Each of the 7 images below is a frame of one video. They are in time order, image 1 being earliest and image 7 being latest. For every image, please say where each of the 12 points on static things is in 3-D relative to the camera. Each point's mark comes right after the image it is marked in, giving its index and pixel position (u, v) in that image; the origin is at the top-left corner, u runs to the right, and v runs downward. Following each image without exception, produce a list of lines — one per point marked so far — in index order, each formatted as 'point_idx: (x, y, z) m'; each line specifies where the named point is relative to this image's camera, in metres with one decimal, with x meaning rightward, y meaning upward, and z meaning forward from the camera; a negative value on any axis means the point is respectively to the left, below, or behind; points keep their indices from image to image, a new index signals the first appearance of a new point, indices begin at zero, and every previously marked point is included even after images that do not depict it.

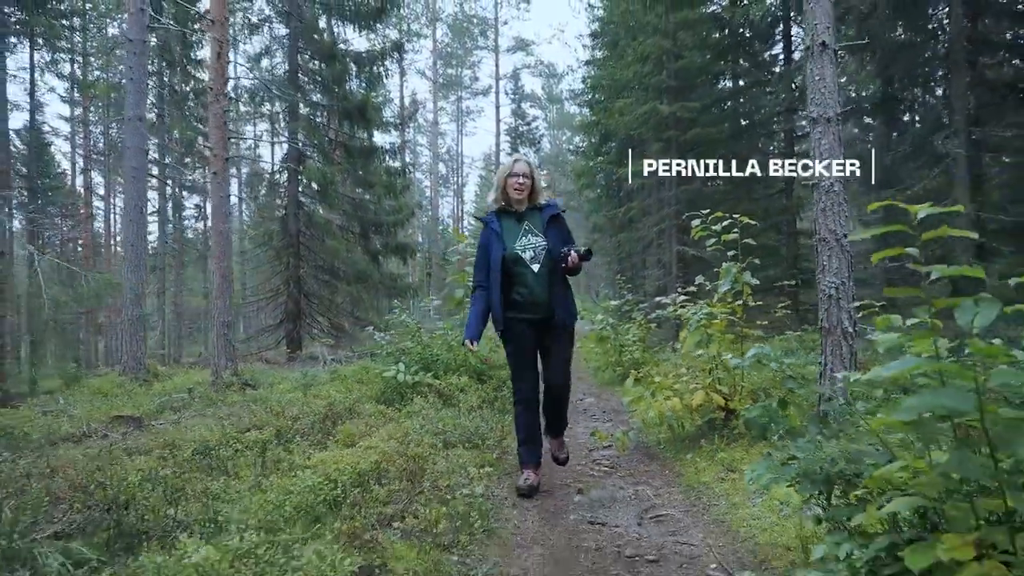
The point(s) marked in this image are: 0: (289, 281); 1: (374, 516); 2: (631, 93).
0: (-4.0, +0.1, +16.0) m
1: (-0.5, -0.7, +3.0) m
2: (+1.7, +2.8, +12.9) m
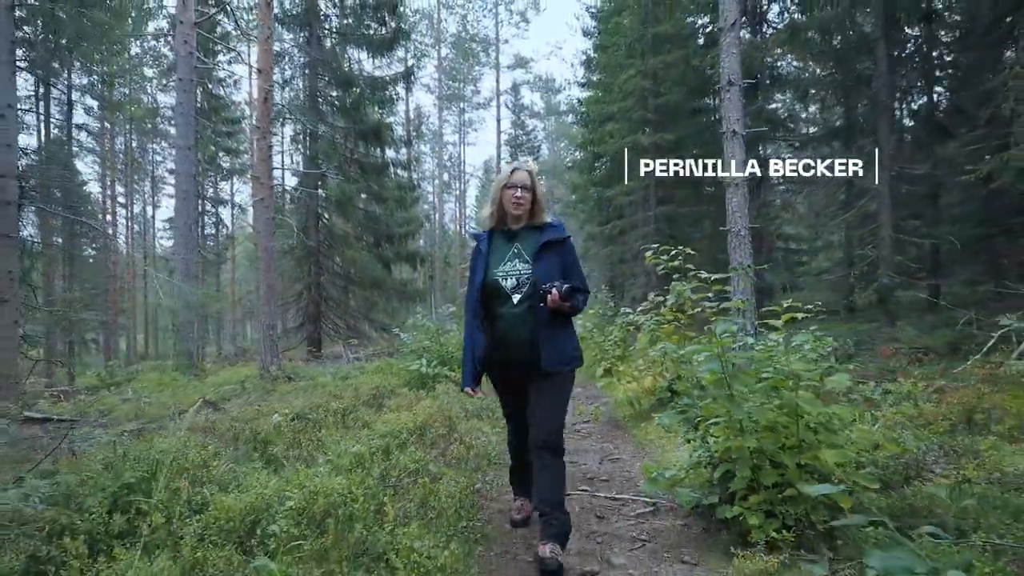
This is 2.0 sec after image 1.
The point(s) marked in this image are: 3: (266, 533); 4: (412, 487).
0: (-4.0, 0.0, +17.7) m
1: (-0.4, -0.8, +4.7) m
2: (+1.7, +2.7, +14.6) m
3: (-0.8, -0.7, +2.8) m
4: (-0.4, -0.8, +3.5) m
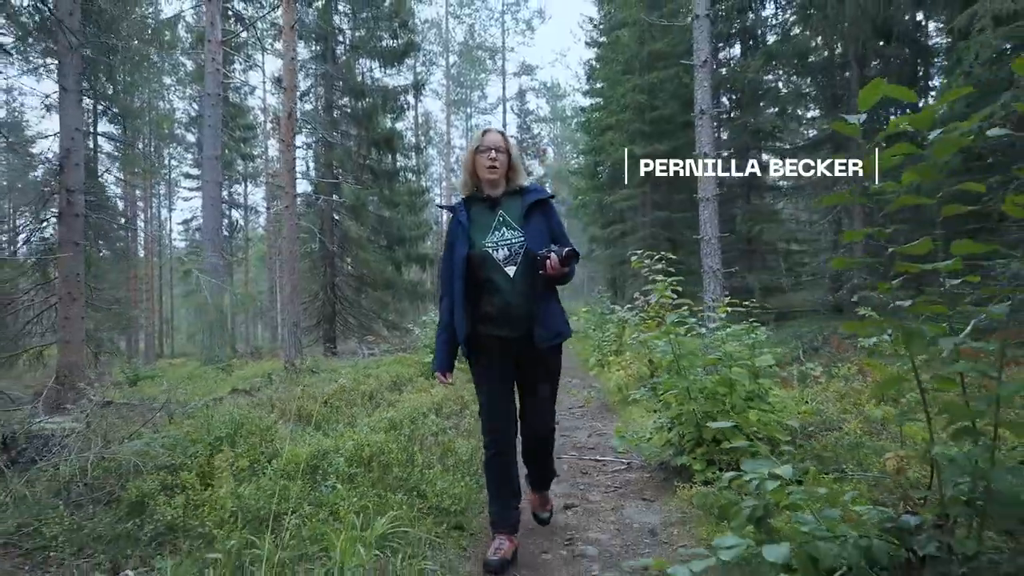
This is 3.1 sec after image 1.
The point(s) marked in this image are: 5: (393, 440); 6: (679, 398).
0: (-3.9, 0.0, +18.7) m
1: (-0.4, -0.8, +5.6) m
2: (+1.8, +2.7, +15.5) m
3: (-0.8, -0.7, +3.8) m
4: (-0.4, -0.8, +4.5) m
5: (-0.6, -0.7, +4.3) m
6: (+0.8, -0.5, +4.2) m
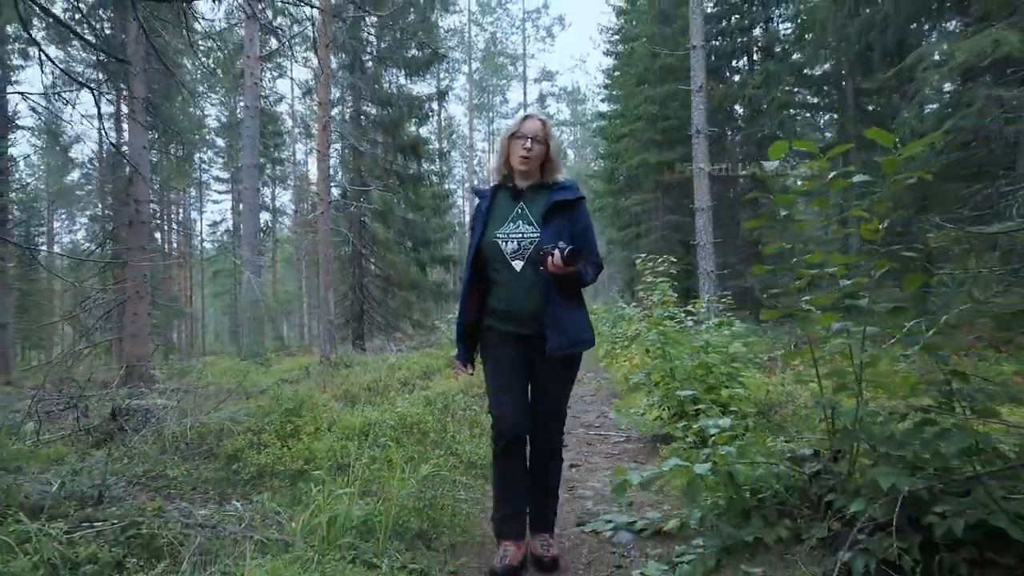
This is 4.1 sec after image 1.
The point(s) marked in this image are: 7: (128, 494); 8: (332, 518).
0: (-3.4, 0.0, +19.6) m
1: (-0.3, -0.8, +6.5) m
2: (+2.2, +2.7, +16.3) m
3: (-0.7, -0.7, +4.7) m
4: (-0.3, -0.8, +5.4) m
5: (-0.5, -0.7, +5.2) m
6: (+0.9, -0.5, +5.1) m
7: (-1.5, -0.8, +3.5) m
8: (-0.6, -0.8, +3.0) m
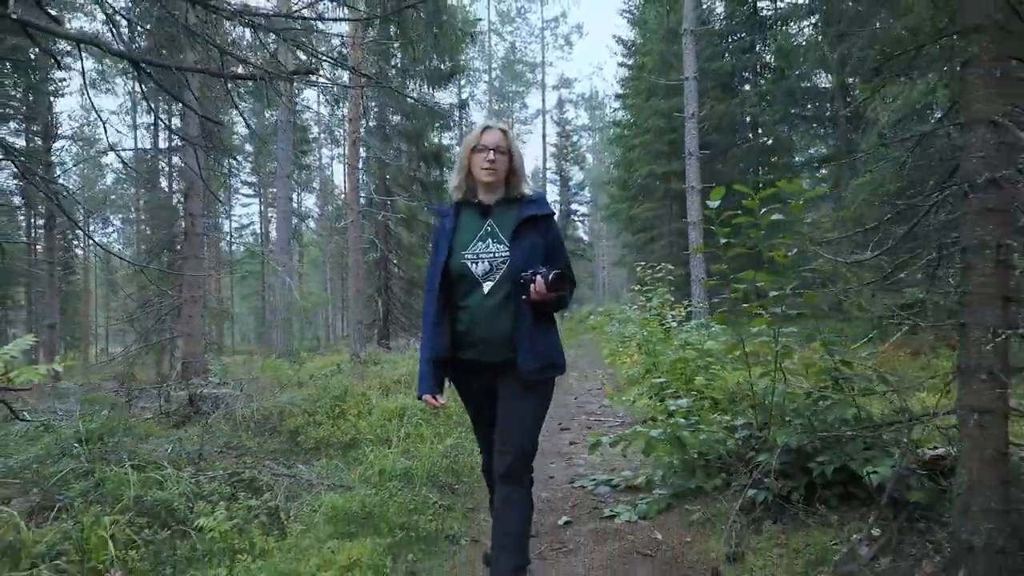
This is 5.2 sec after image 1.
0: (-3.0, 0.0, +20.7) m
1: (-0.2, -0.9, +7.5) m
2: (+2.5, +2.6, +17.2) m
3: (-0.6, -0.8, +5.7) m
4: (-0.2, -0.8, +6.3) m
5: (-0.4, -0.8, +6.2) m
6: (+0.9, -0.6, +6.0) m
7: (-1.5, -0.8, +4.5) m
8: (-0.6, -0.8, +4.0) m
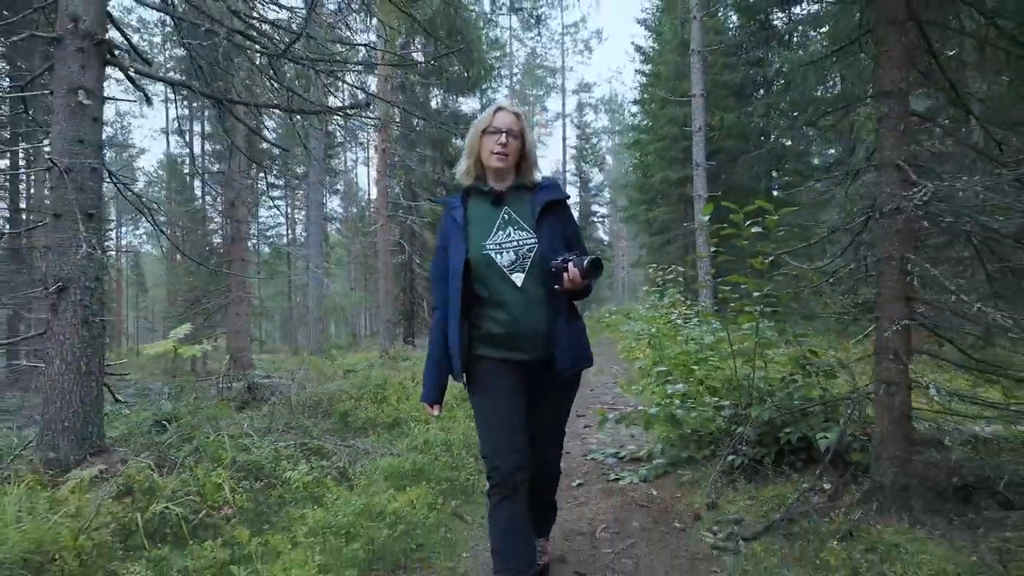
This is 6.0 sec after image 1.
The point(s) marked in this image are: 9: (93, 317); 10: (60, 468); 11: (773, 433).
0: (-2.5, 0.0, +21.5) m
1: (0.0, -0.9, +8.2) m
2: (+2.9, +2.6, +17.9) m
3: (-0.5, -0.8, +6.4) m
4: (0.0, -0.8, +7.1) m
5: (-0.3, -0.8, +7.0) m
6: (+1.1, -0.6, +6.8) m
7: (-1.3, -0.8, +5.3) m
8: (-0.5, -0.8, +4.7) m
9: (-2.1, -0.1, +4.5) m
10: (-2.1, -0.9, +4.3) m
11: (+1.2, -0.7, +4.1) m
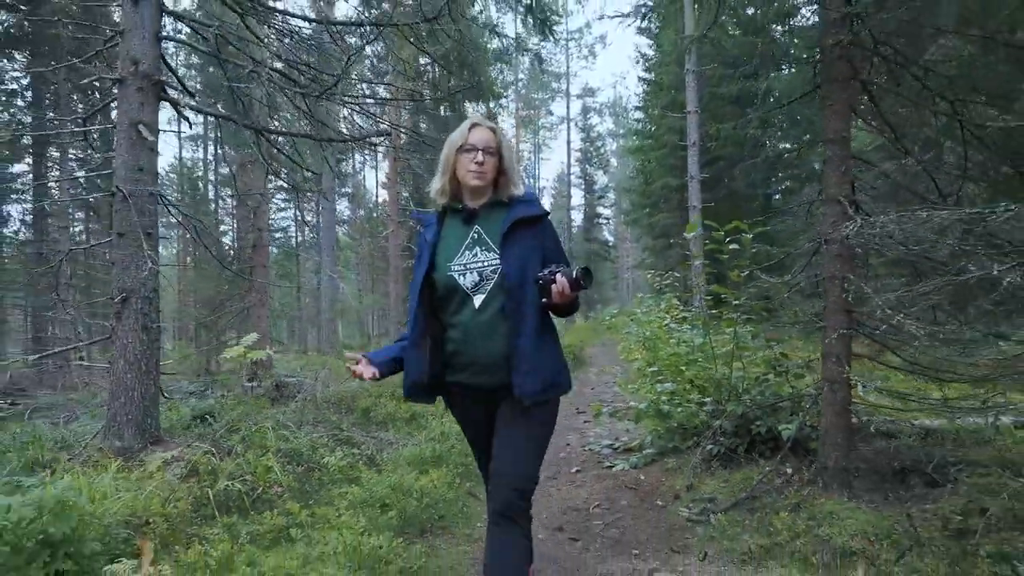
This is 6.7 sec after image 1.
0: (-2.4, -0.1, +22.1) m
1: (0.0, -0.9, +8.8) m
2: (+3.0, +2.6, +18.5) m
3: (-0.4, -0.9, +7.1) m
4: (0.0, -0.9, +7.7) m
5: (-0.2, -0.8, +7.6) m
6: (+1.1, -0.6, +7.4) m
7: (-1.3, -0.9, +5.9) m
8: (-0.4, -0.9, +5.3) m
9: (-2.1, -0.2, +5.1) m
10: (-2.1, -0.9, +4.9) m
11: (+1.2, -0.7, +4.7) m
